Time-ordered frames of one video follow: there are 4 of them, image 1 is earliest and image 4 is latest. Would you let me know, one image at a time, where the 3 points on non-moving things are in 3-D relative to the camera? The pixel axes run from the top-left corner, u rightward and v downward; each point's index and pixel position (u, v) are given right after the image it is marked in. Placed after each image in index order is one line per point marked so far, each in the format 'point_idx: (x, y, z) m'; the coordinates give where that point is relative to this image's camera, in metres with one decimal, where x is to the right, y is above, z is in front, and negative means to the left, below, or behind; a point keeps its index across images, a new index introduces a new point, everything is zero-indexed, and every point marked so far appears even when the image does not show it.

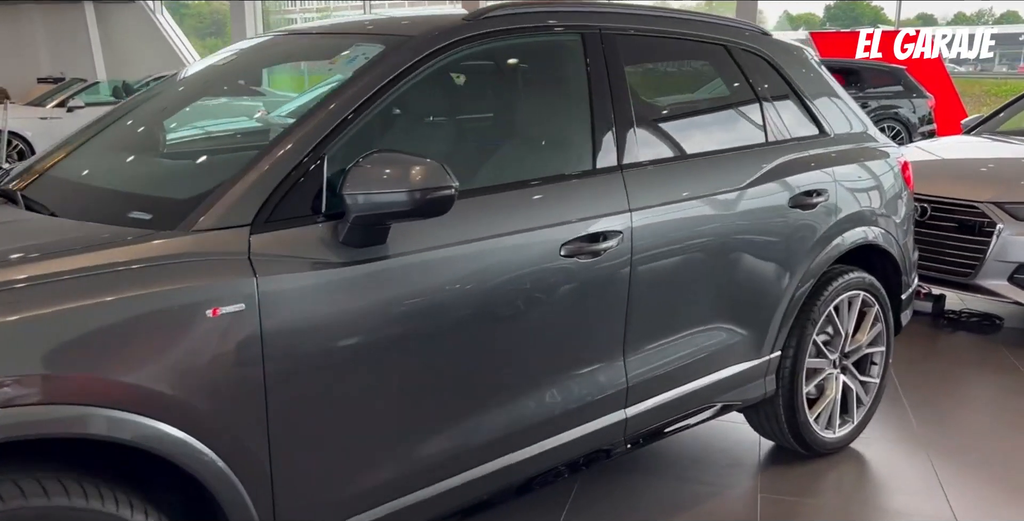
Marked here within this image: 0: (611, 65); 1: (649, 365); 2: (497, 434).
0: (+0.3, +0.6, +2.4) m
1: (+0.4, -0.3, +2.3) m
2: (-0.1, -0.4, +2.0) m
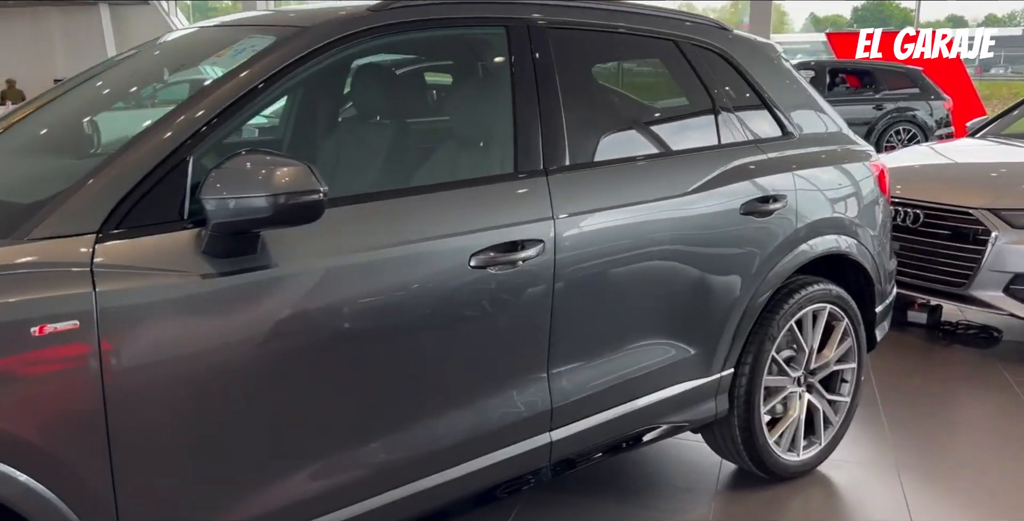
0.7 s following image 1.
0: (+0.1, +0.5, +2.2) m
1: (+0.2, -0.3, +2.2) m
2: (-0.3, -0.4, +1.8) m
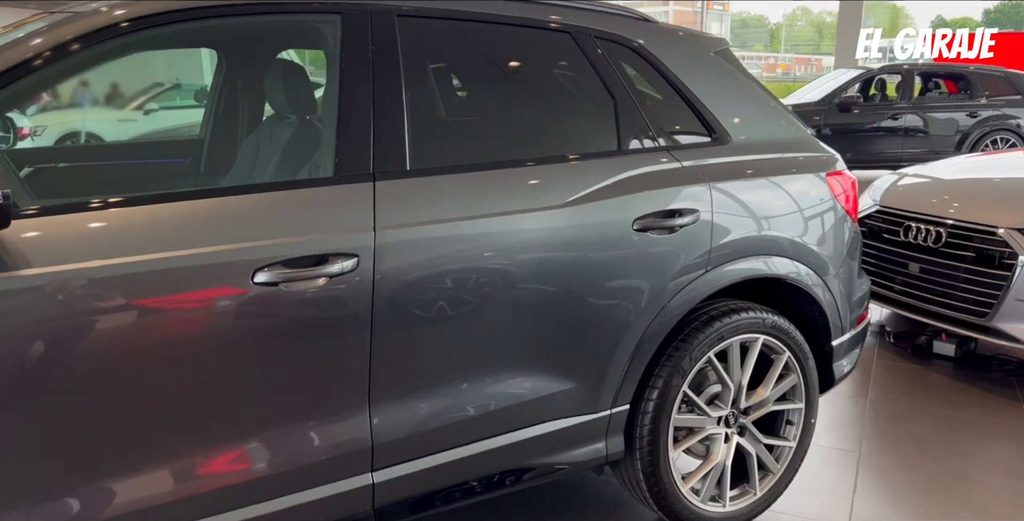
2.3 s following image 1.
0: (-0.3, +0.5, +2.0) m
1: (-0.2, -0.4, +1.9) m
2: (-0.7, -0.5, +1.7) m
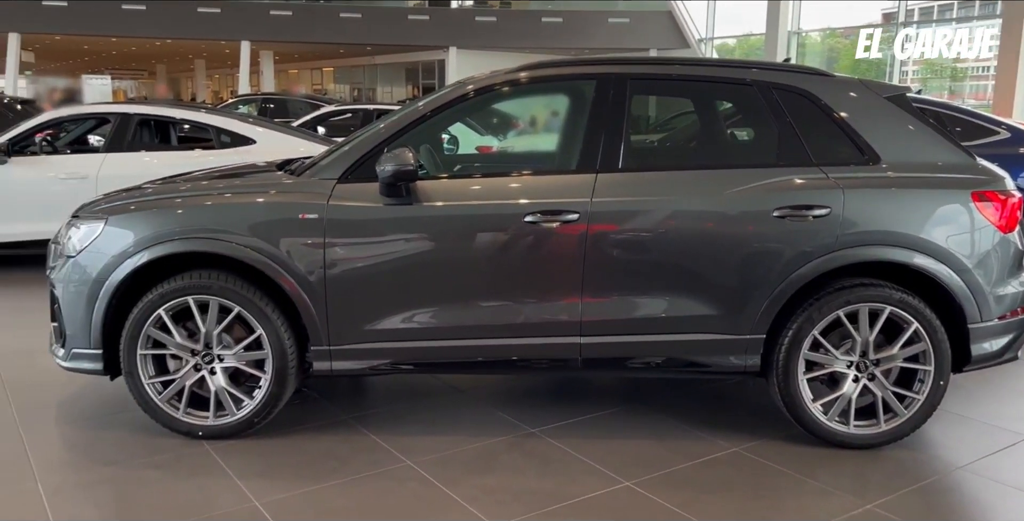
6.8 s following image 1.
0: (+0.4, +0.6, +3.3) m
1: (+0.4, -0.2, +3.3) m
2: (-0.2, -0.2, +3.3) m
